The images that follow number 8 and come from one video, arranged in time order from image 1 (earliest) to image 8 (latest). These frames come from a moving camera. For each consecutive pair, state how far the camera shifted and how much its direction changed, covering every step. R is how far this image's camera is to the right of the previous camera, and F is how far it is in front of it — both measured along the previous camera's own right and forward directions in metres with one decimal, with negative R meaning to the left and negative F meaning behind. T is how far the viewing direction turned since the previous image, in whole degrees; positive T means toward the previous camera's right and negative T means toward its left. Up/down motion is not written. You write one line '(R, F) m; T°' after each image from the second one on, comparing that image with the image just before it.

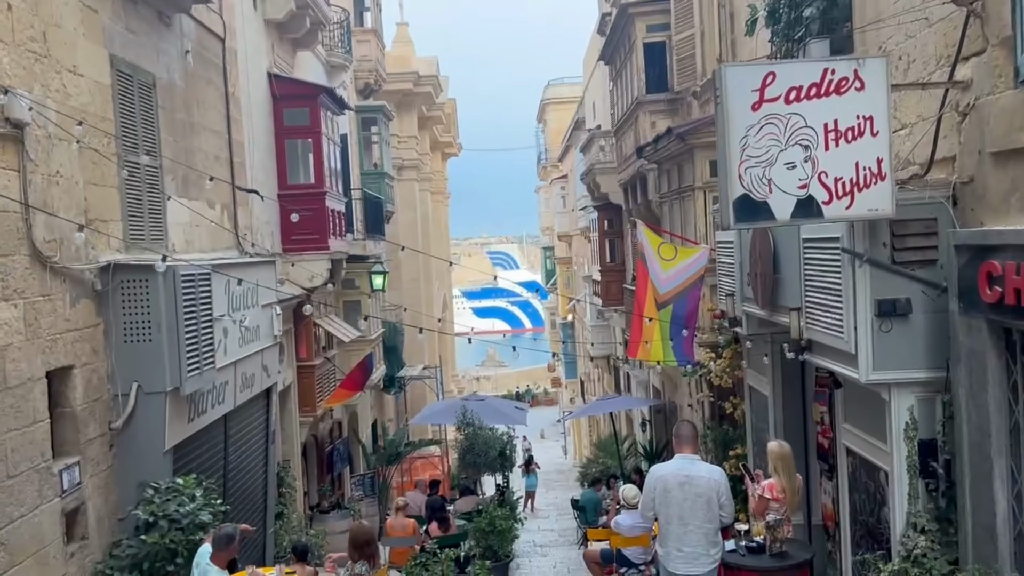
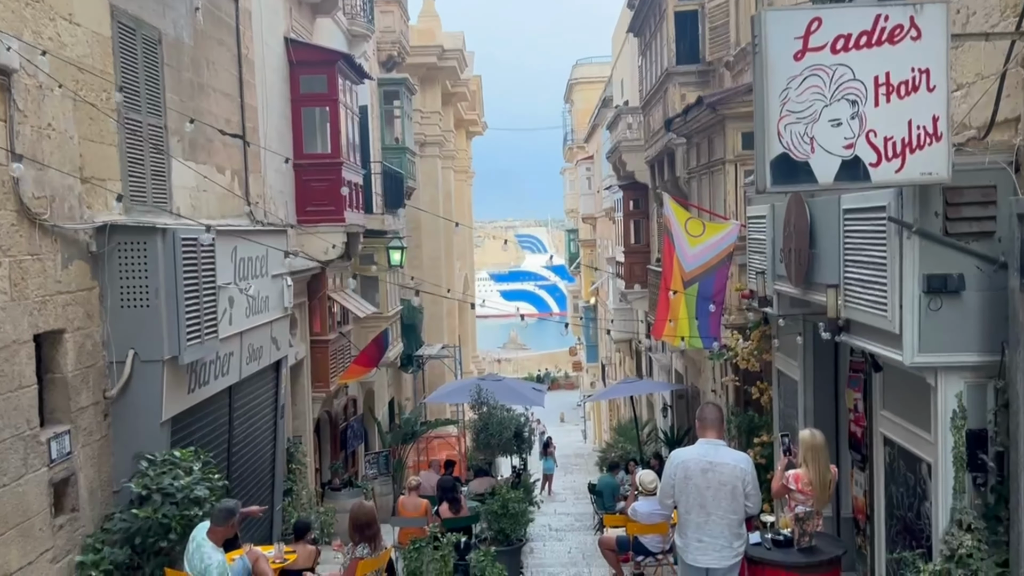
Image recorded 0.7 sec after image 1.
(+0.1, +0.5) m; -2°
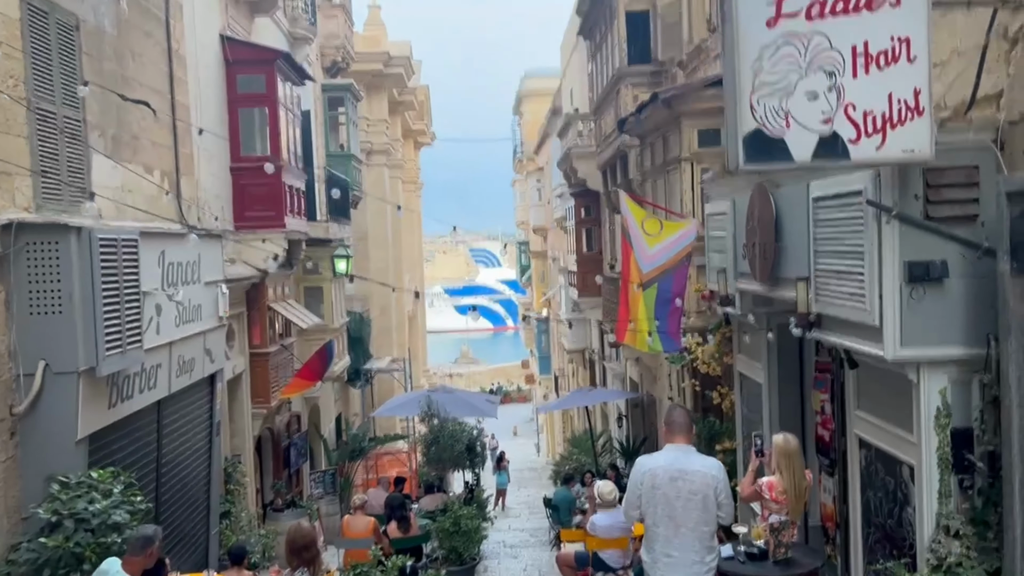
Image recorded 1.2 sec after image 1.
(0.0, +0.5) m; +3°
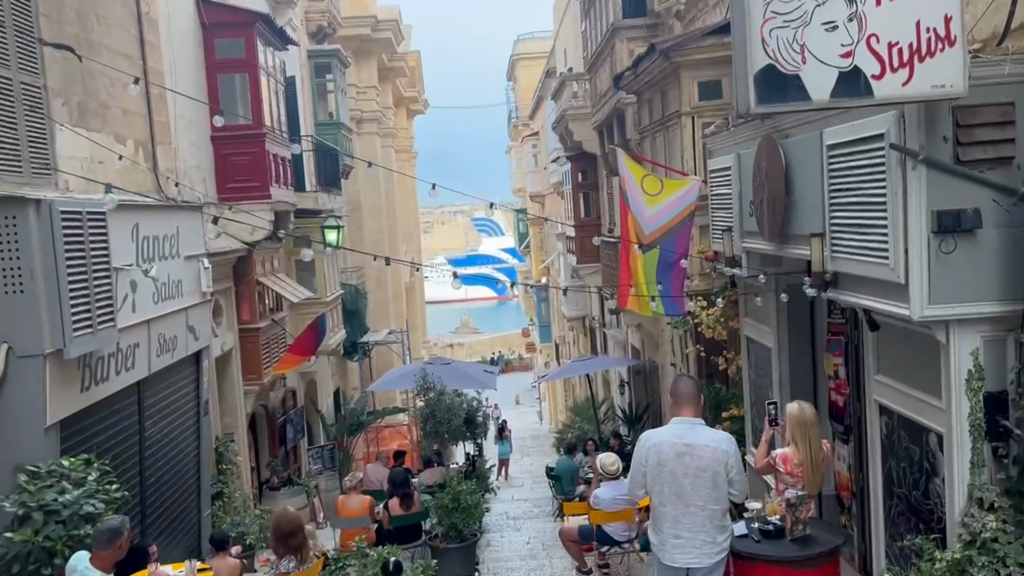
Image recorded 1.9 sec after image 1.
(+0.1, +0.4) m; 0°
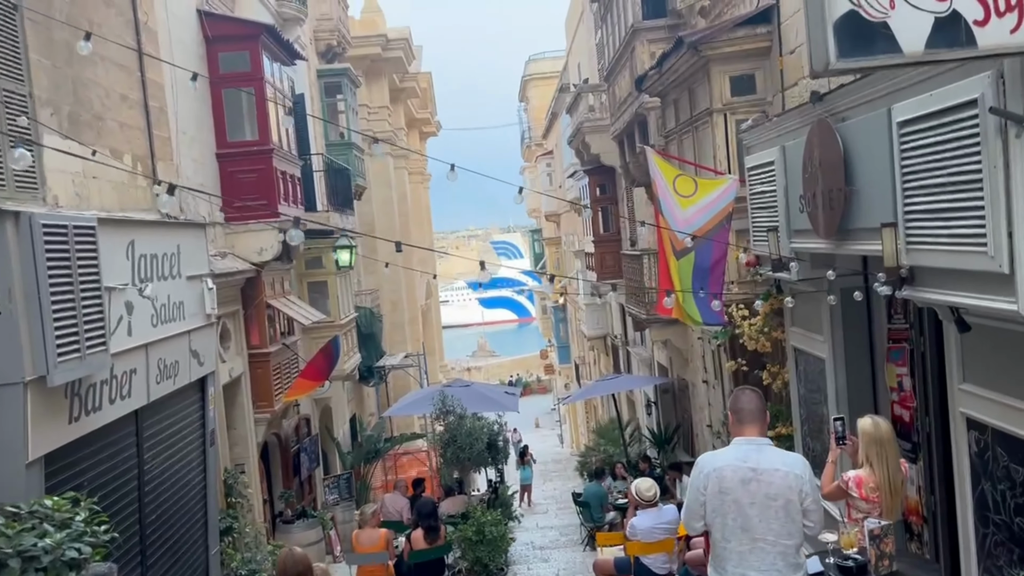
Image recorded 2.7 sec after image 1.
(-0.1, +0.7) m; -1°
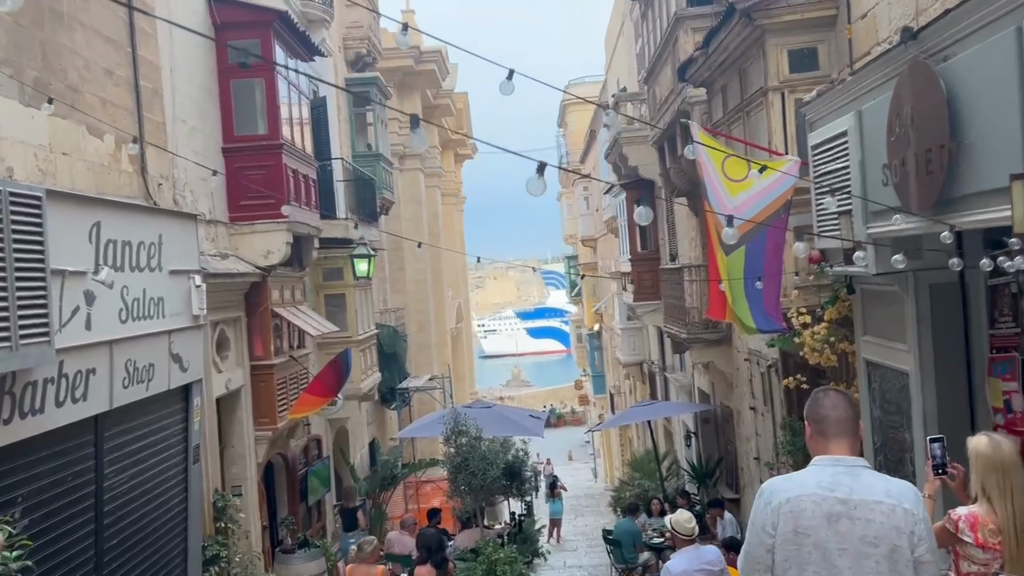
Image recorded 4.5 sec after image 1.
(+0.2, +1.2) m; -3°
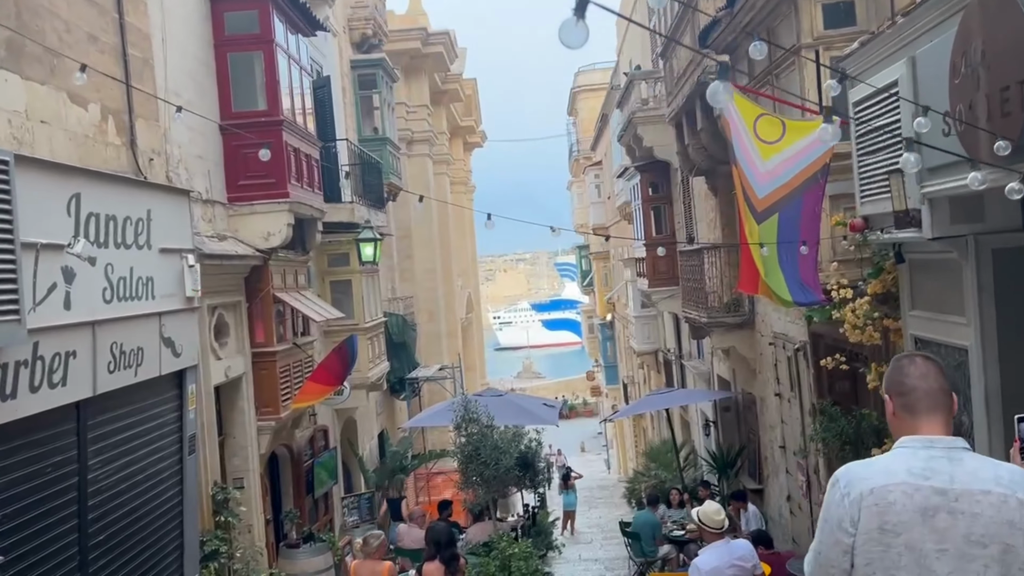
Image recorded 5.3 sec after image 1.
(0.0, +0.5) m; -1°
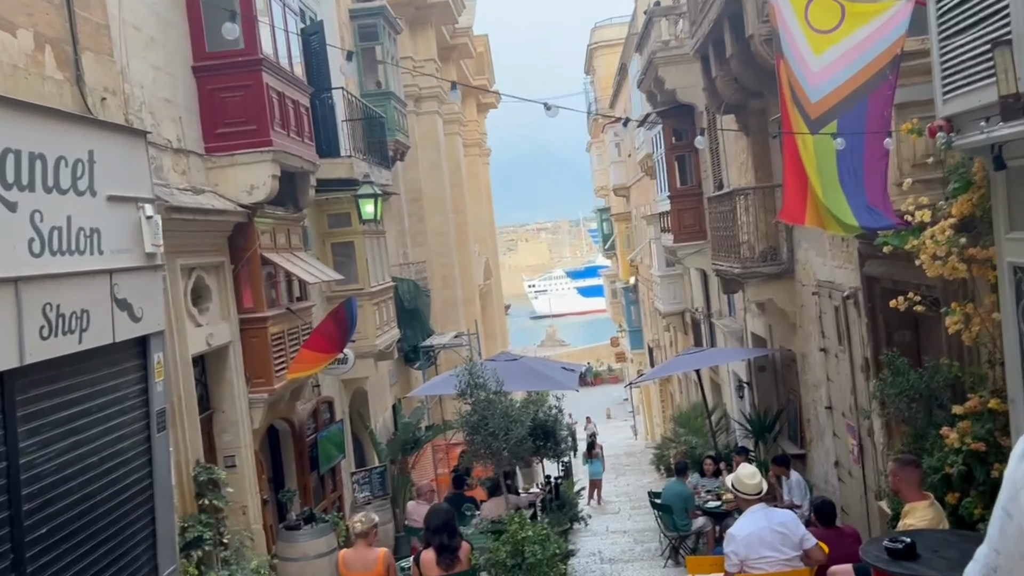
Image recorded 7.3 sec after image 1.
(+0.1, +1.1) m; -2°
